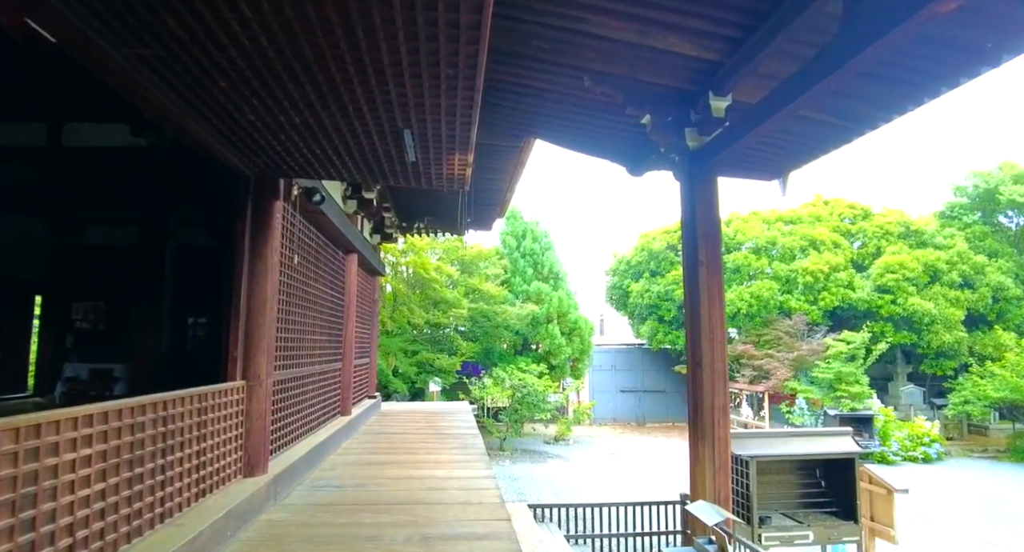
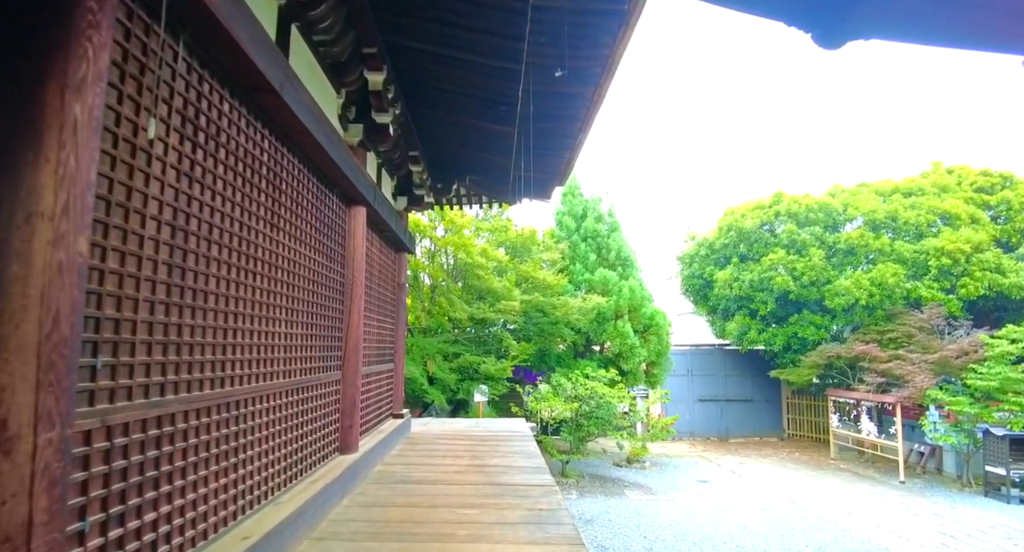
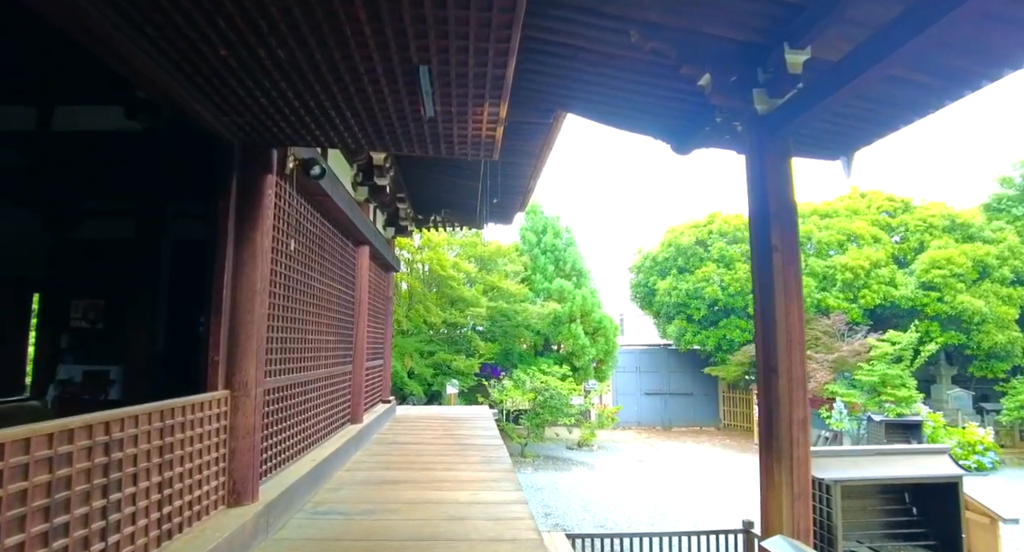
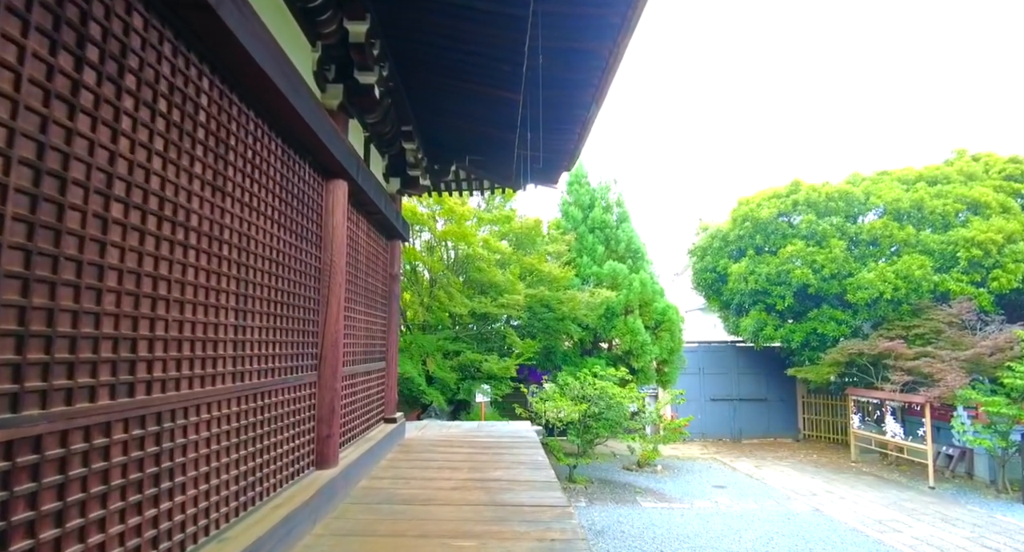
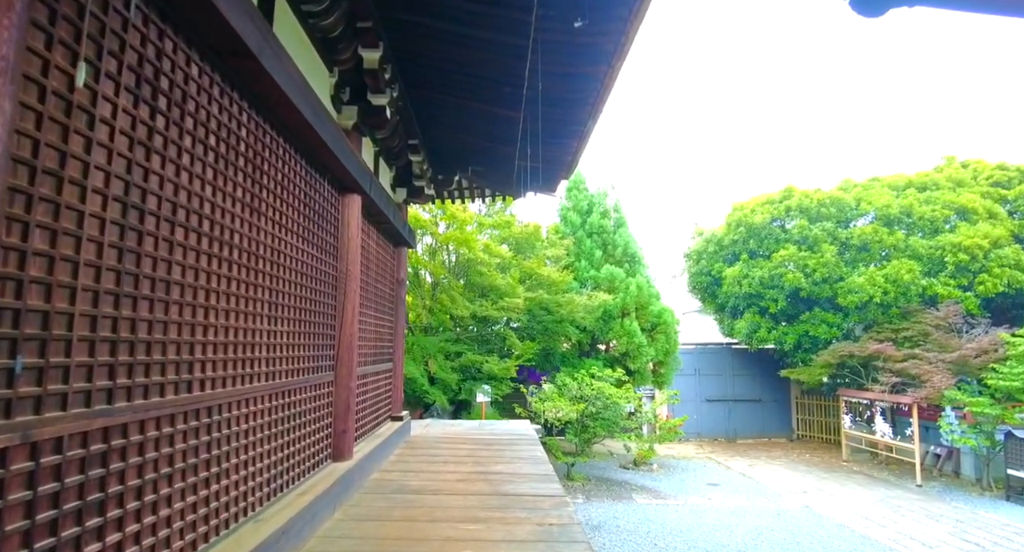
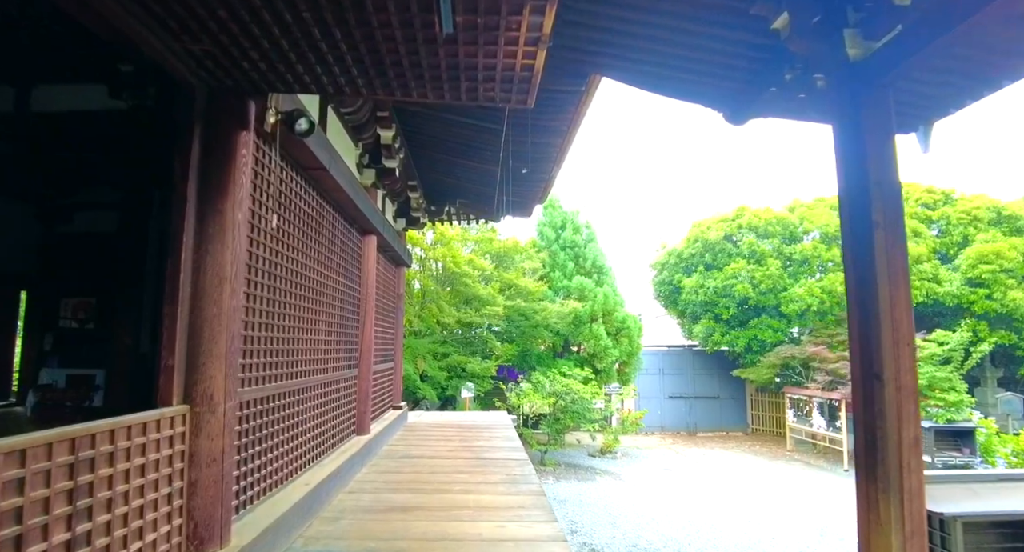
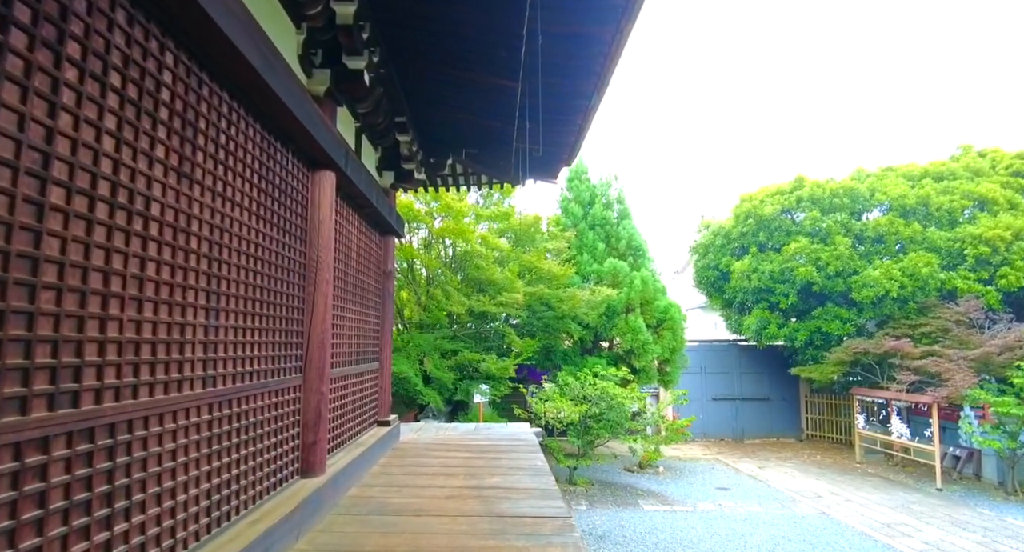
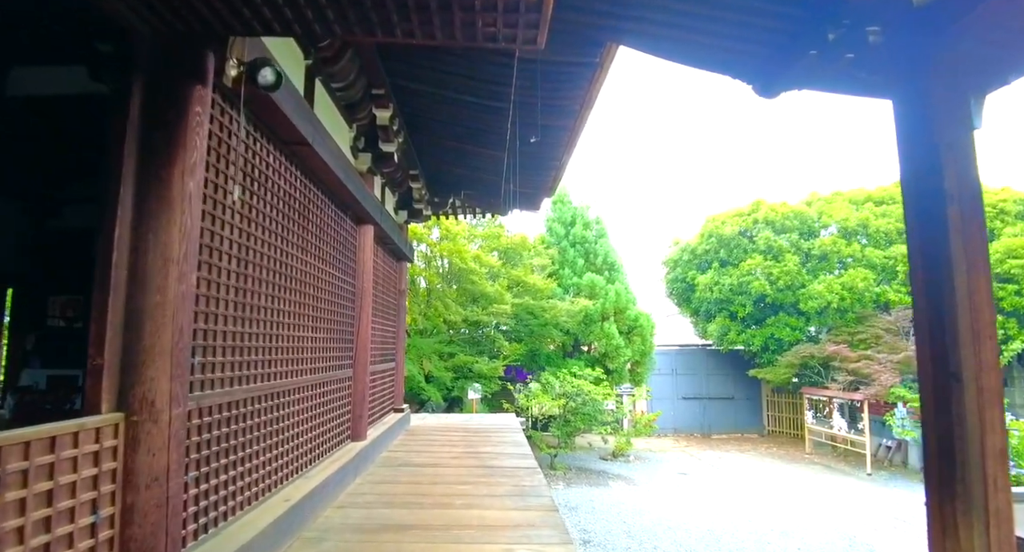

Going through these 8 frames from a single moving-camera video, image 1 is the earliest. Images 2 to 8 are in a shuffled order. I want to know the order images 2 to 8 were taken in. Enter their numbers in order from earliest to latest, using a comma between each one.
3, 6, 8, 2, 5, 4, 7
